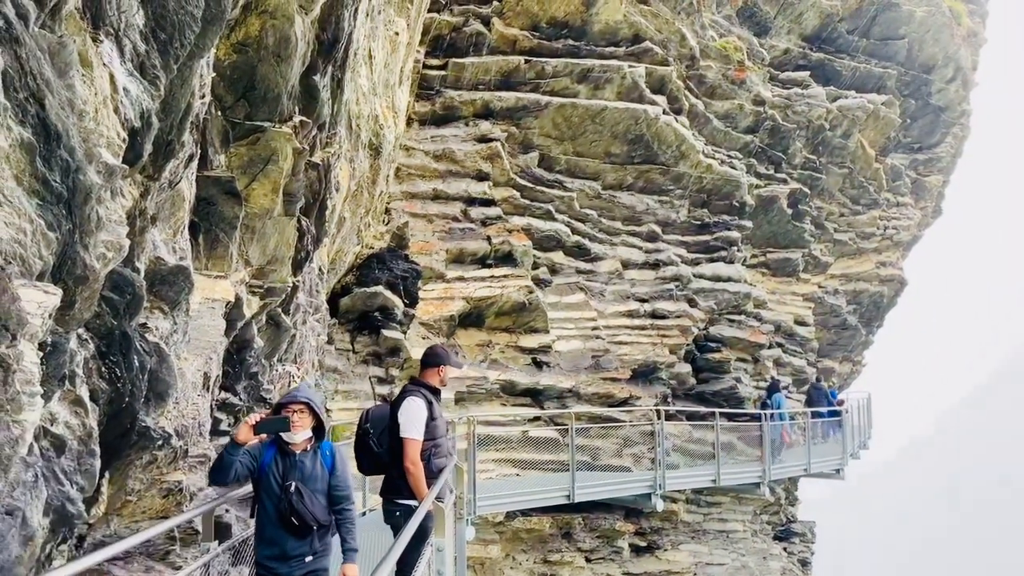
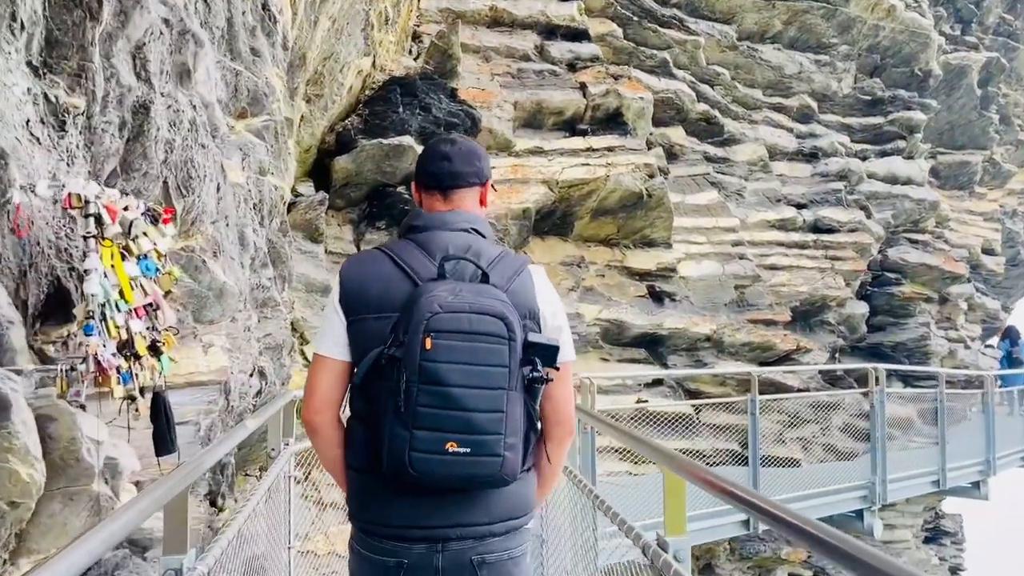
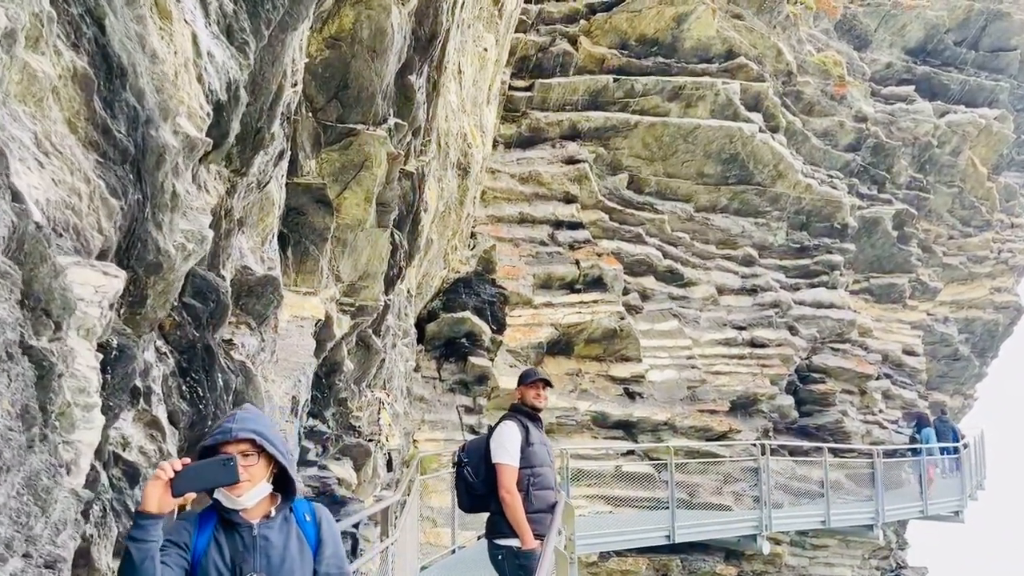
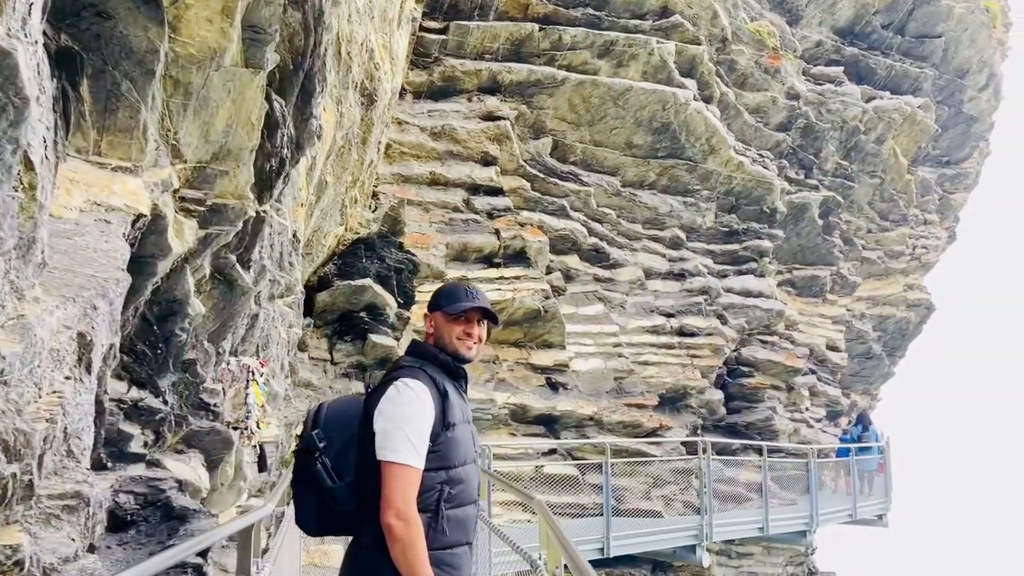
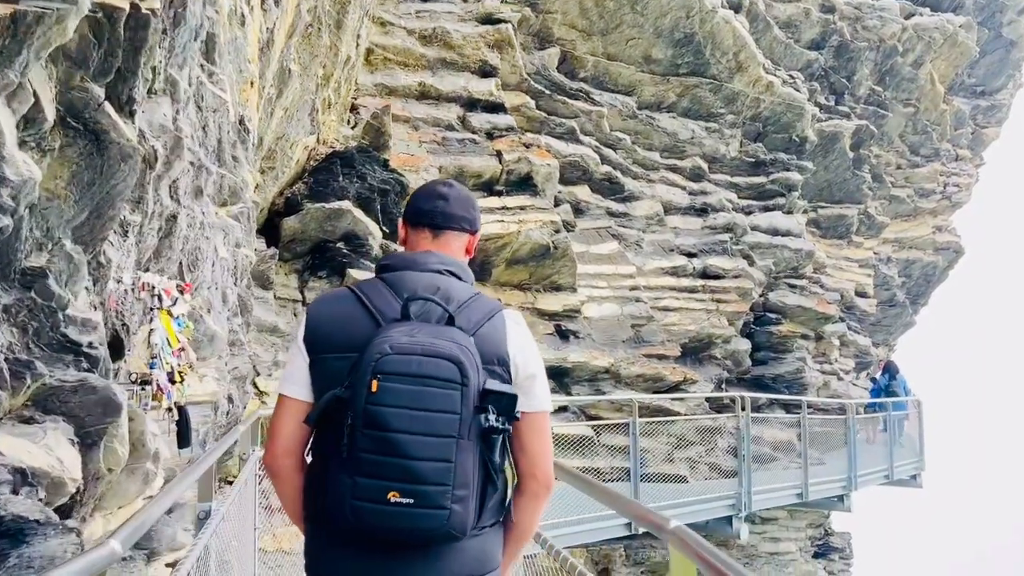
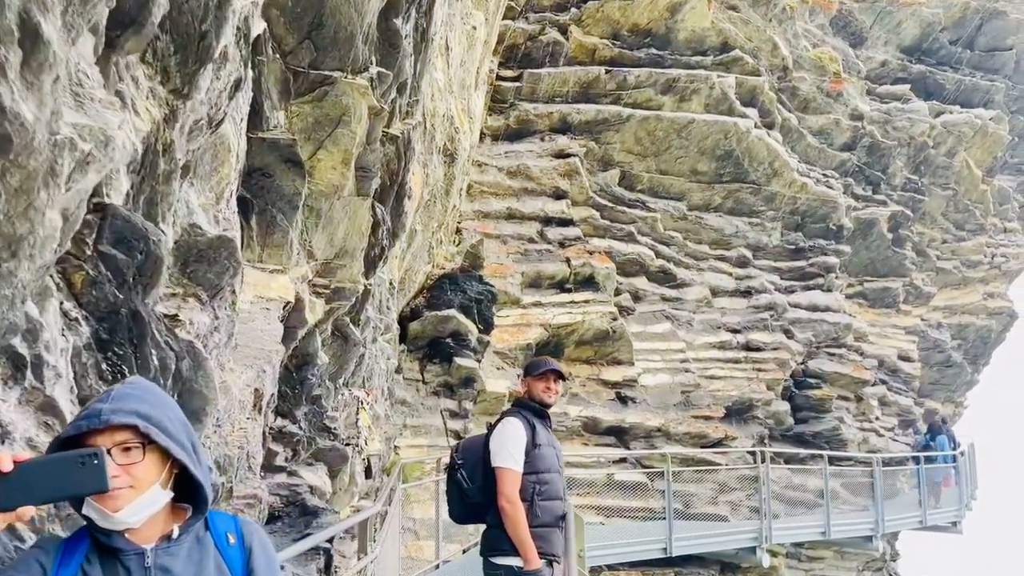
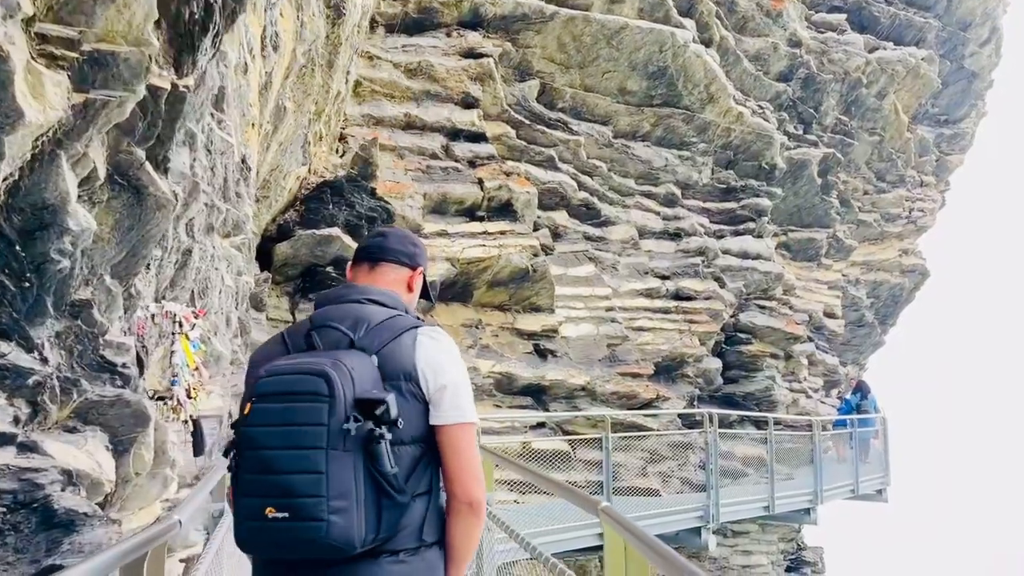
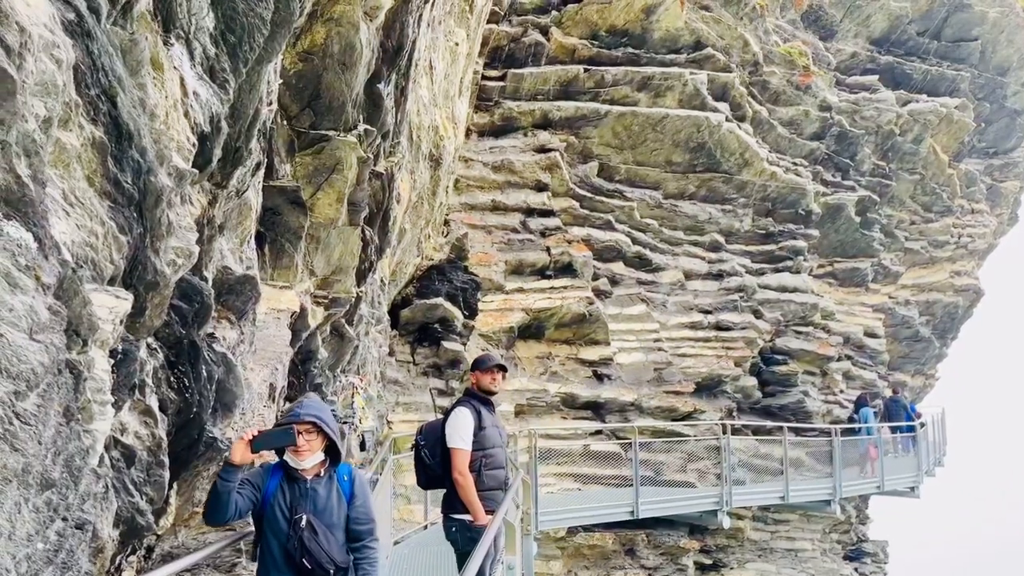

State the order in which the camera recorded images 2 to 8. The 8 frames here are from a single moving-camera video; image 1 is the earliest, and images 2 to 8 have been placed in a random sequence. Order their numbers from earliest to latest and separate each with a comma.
8, 3, 6, 4, 7, 5, 2
